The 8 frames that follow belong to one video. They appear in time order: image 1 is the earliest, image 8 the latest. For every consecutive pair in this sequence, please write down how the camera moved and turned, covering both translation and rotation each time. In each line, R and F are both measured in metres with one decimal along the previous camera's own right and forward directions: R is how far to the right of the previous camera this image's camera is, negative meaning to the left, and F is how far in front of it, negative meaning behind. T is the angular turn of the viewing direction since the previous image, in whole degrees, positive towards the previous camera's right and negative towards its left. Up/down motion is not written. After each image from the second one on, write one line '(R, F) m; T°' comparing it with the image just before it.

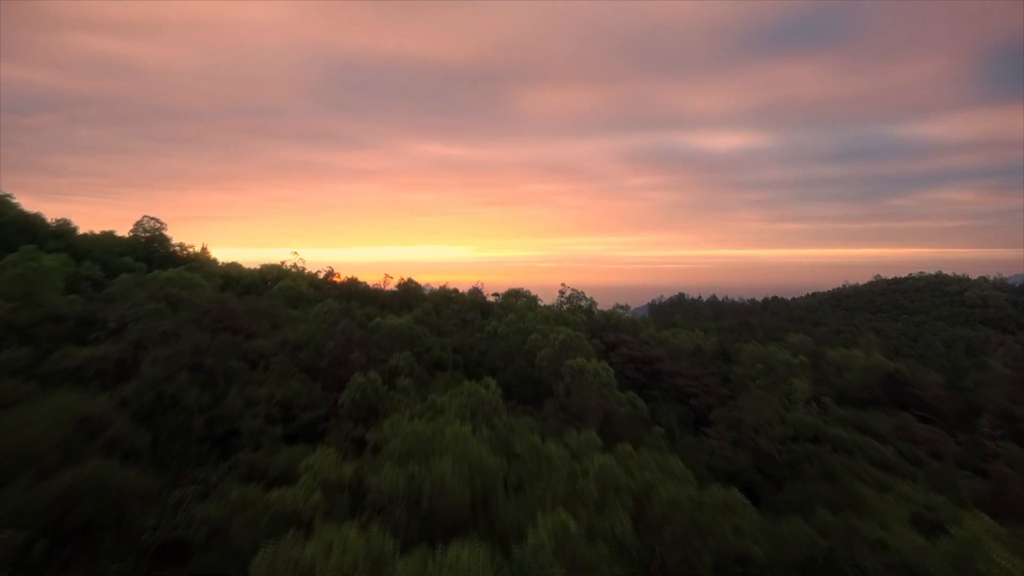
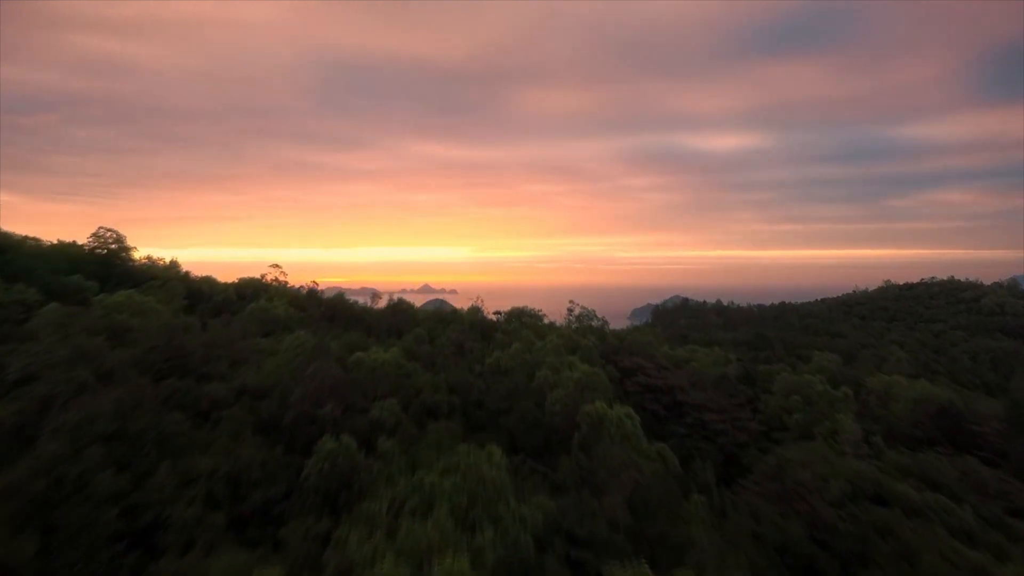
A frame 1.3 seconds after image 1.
(-0.1, +1.5) m; 0°
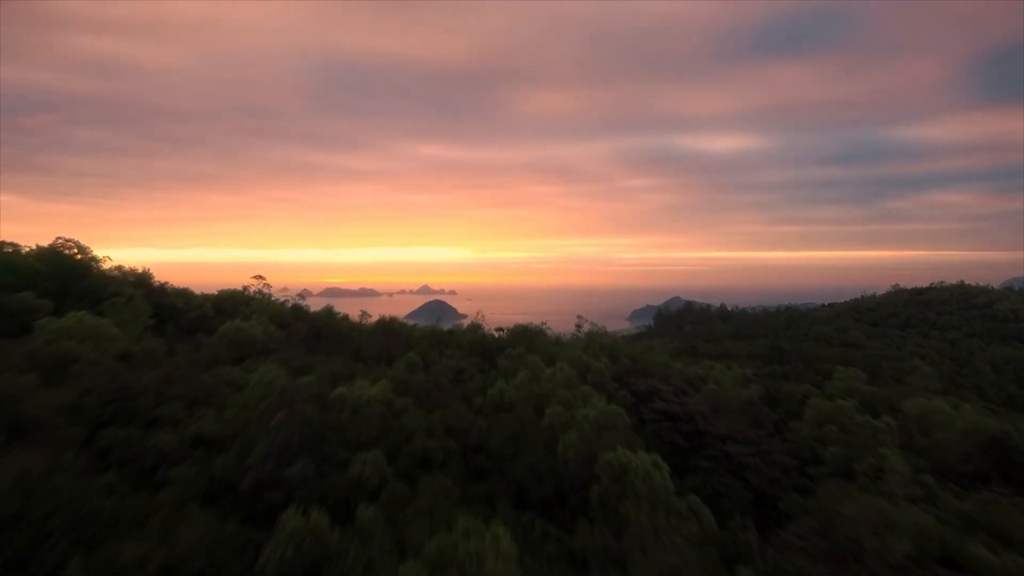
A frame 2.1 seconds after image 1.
(-0.1, +1.2) m; 0°
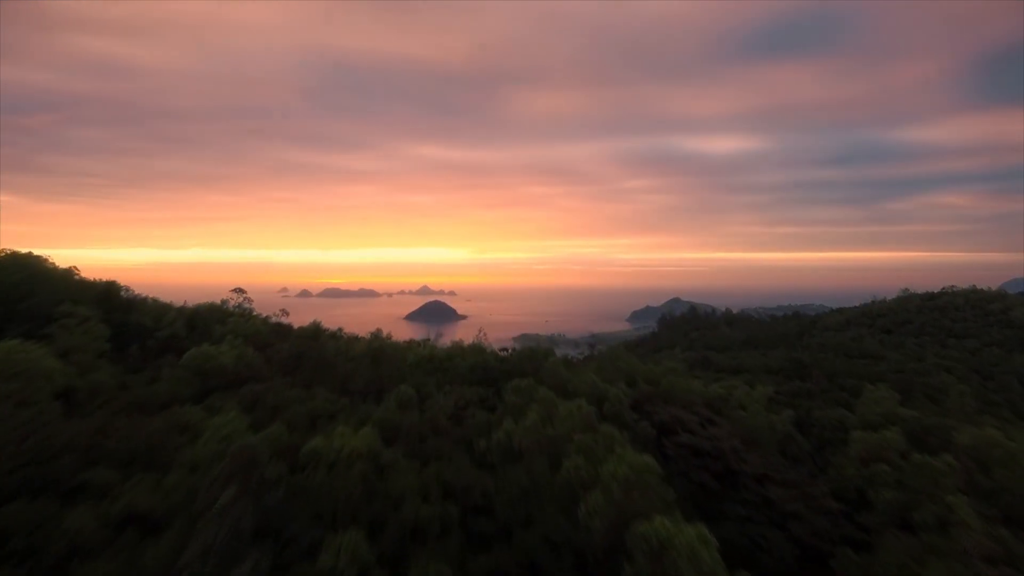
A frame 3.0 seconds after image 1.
(-0.2, +1.3) m; 0°
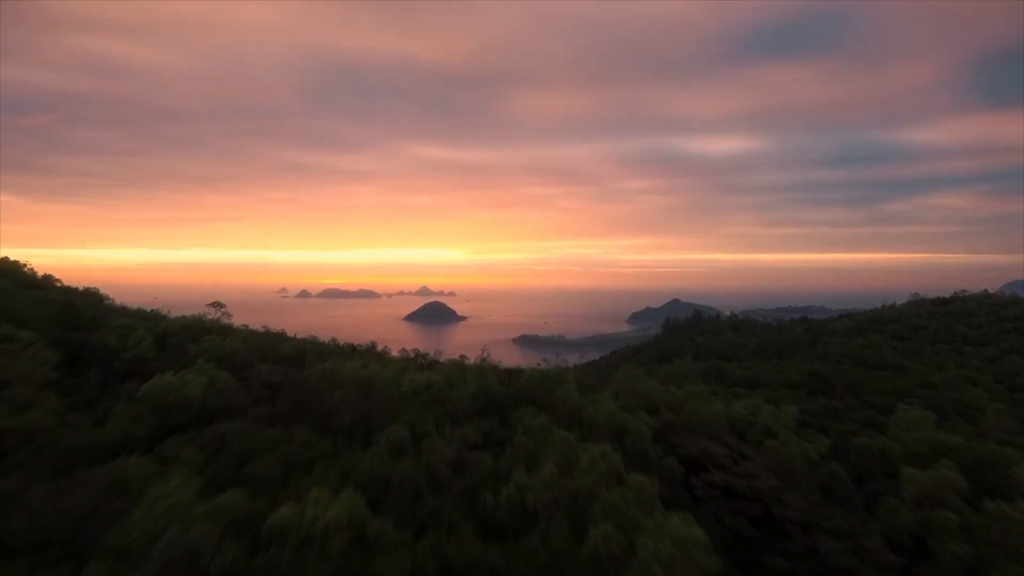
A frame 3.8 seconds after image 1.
(-0.2, +1.2) m; 0°
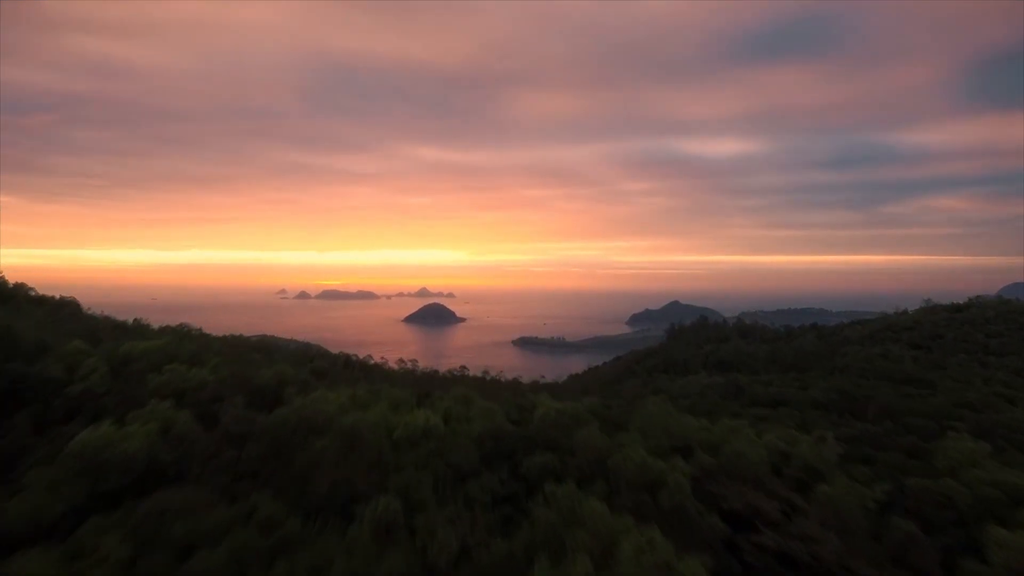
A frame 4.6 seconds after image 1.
(-0.3, +1.4) m; 0°
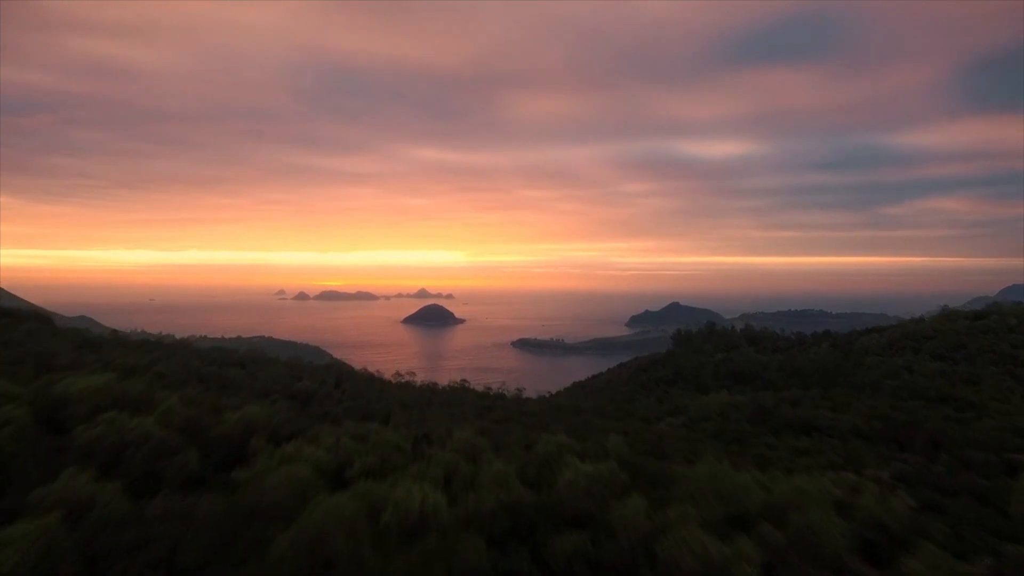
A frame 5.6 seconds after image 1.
(-0.3, +1.7) m; 0°
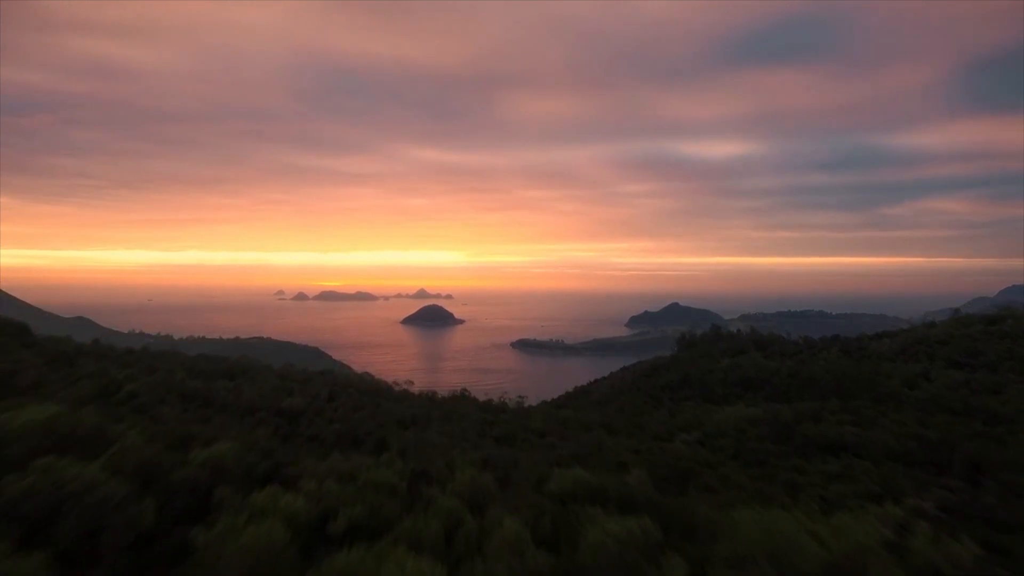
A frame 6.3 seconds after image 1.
(-0.2, +1.2) m; 0°
